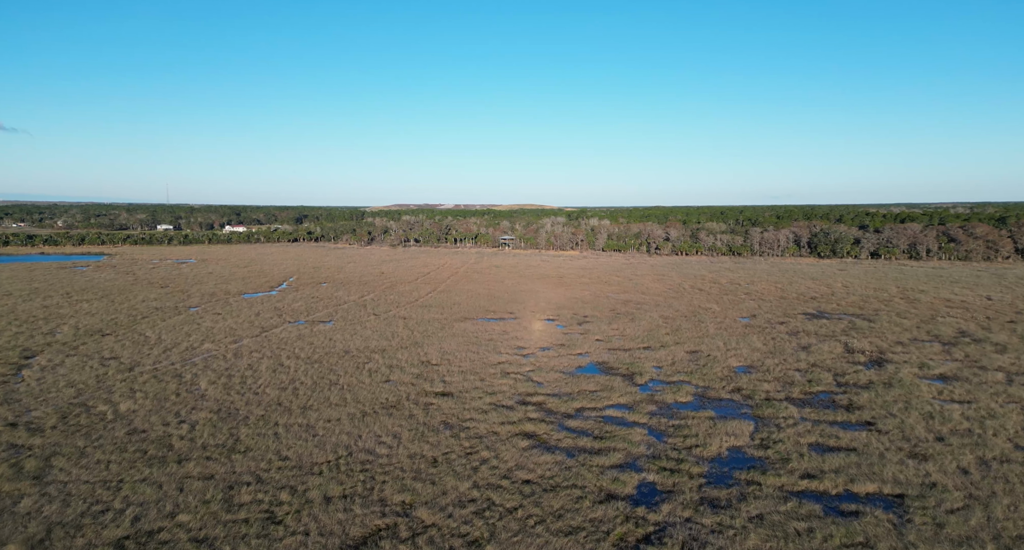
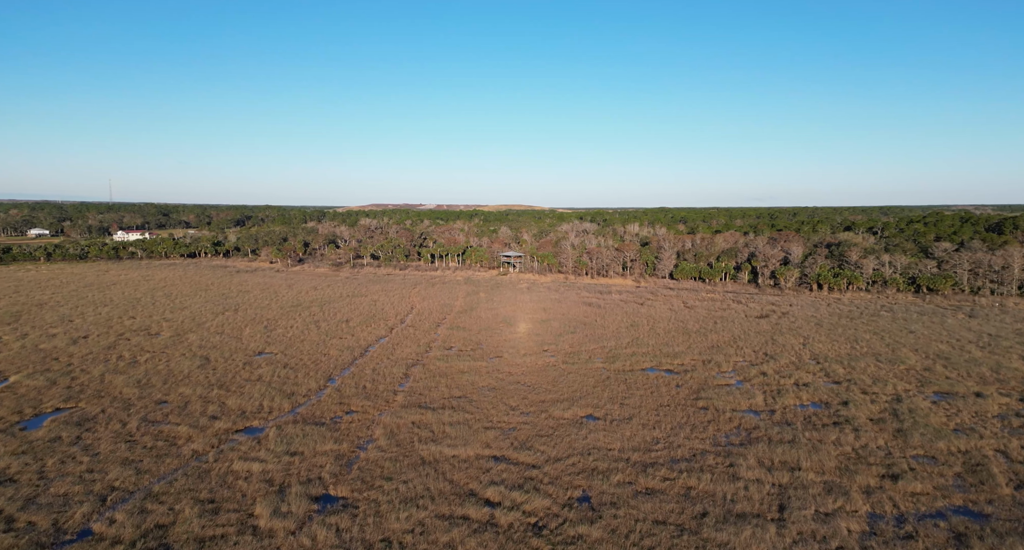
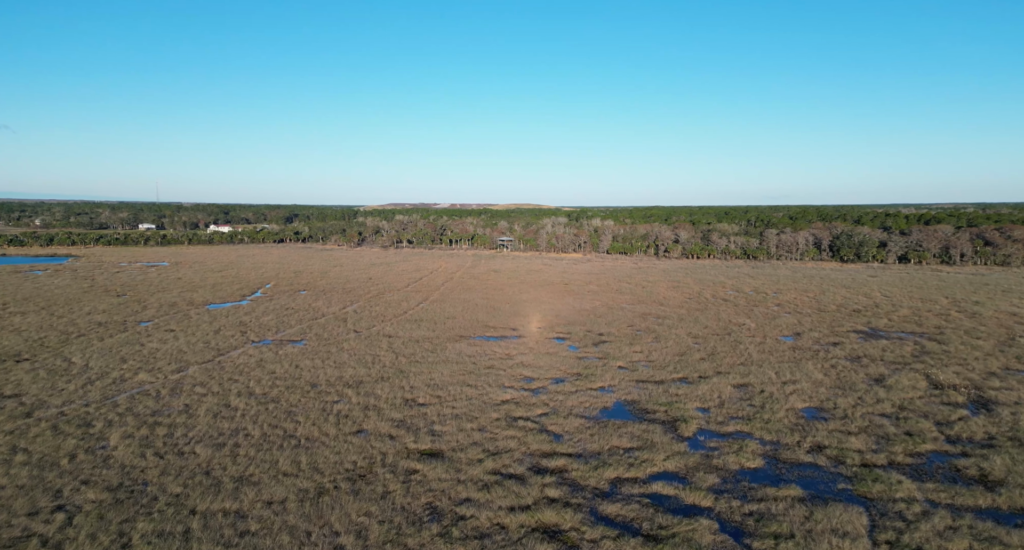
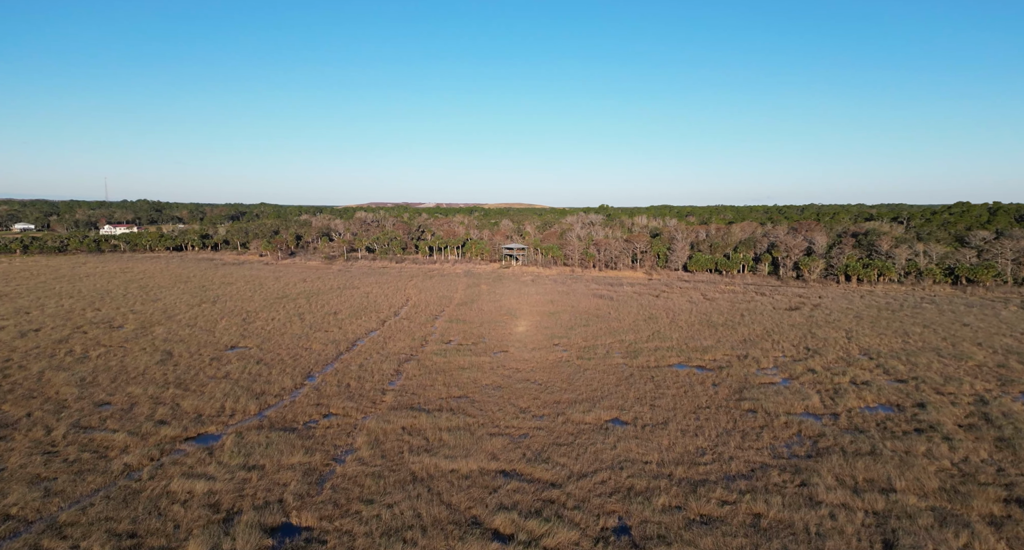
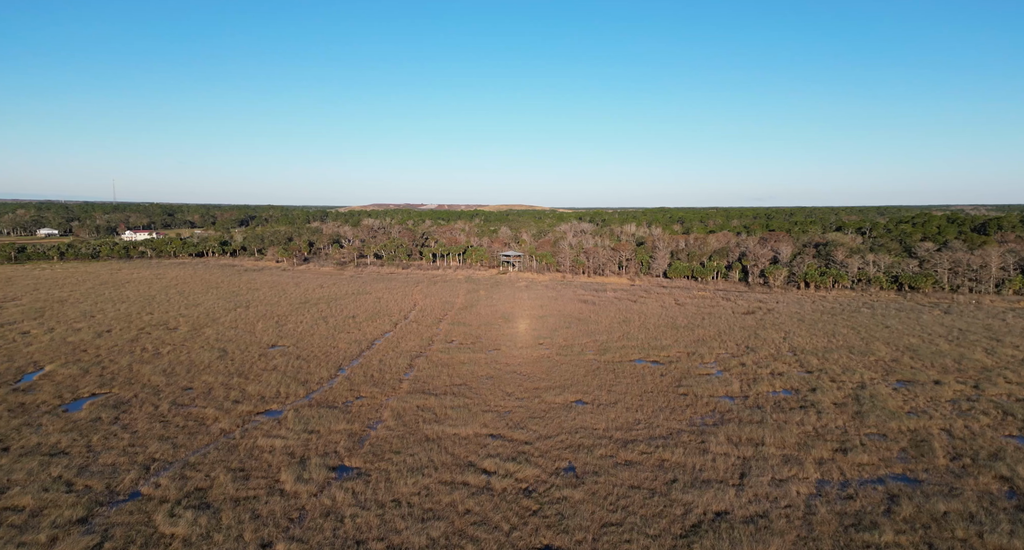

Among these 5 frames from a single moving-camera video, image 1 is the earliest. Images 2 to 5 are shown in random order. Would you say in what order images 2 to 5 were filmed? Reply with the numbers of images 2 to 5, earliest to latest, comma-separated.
3, 5, 2, 4
